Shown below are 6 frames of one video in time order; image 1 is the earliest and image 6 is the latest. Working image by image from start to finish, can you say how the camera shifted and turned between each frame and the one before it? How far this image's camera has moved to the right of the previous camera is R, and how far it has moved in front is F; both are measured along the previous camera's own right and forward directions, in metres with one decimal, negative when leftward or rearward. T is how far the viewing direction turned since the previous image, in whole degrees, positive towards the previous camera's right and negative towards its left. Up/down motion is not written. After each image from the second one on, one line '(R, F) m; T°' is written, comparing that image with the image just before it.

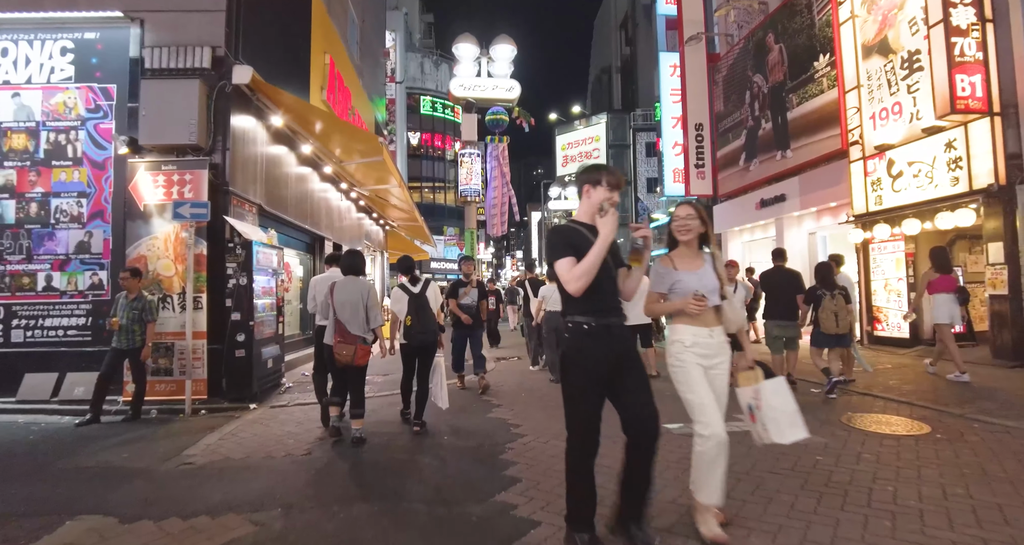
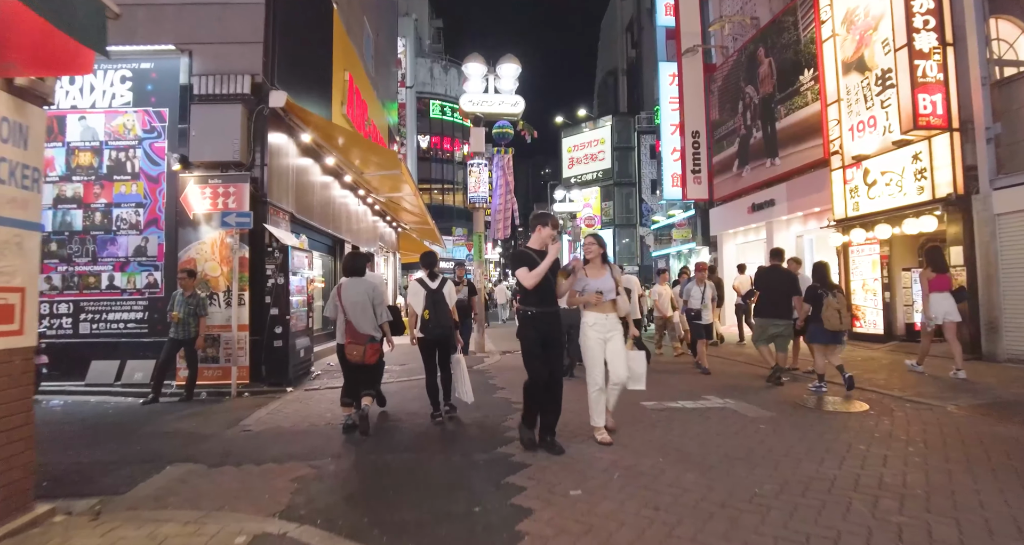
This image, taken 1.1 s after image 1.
(+0.1, -0.9) m; -1°
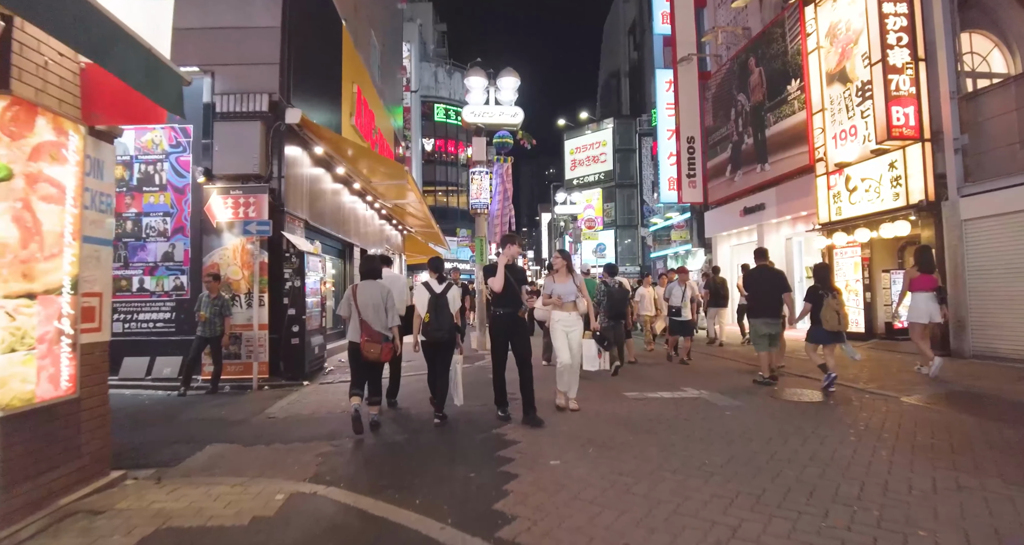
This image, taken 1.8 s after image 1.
(+0.1, -0.7) m; -1°
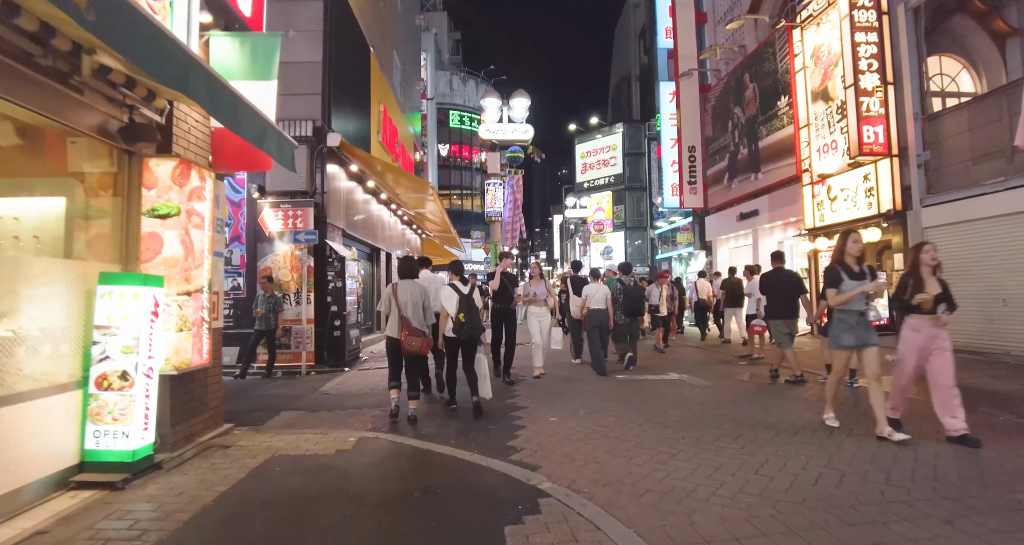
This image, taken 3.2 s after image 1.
(0.0, -1.3) m; -1°
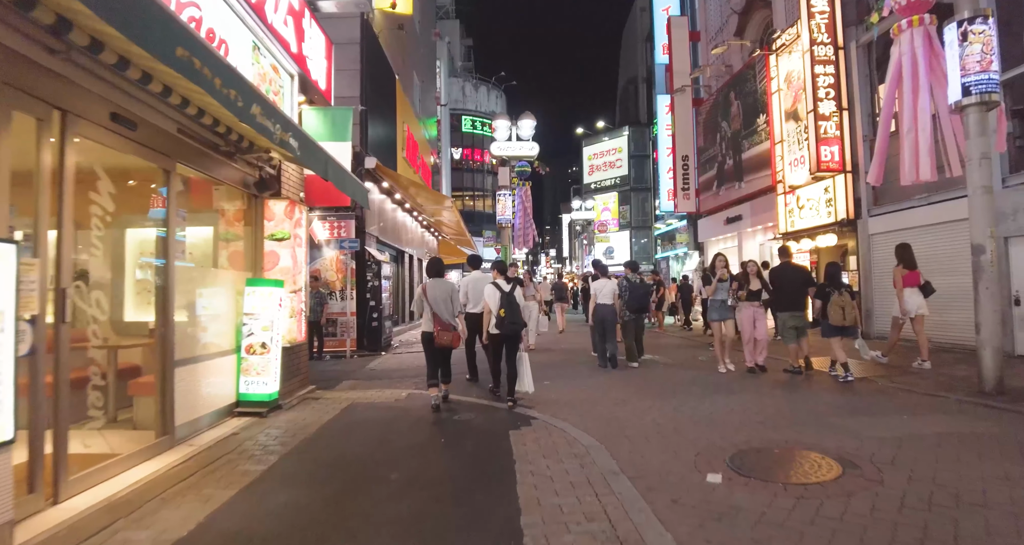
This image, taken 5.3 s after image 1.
(+0.1, -1.9) m; -1°
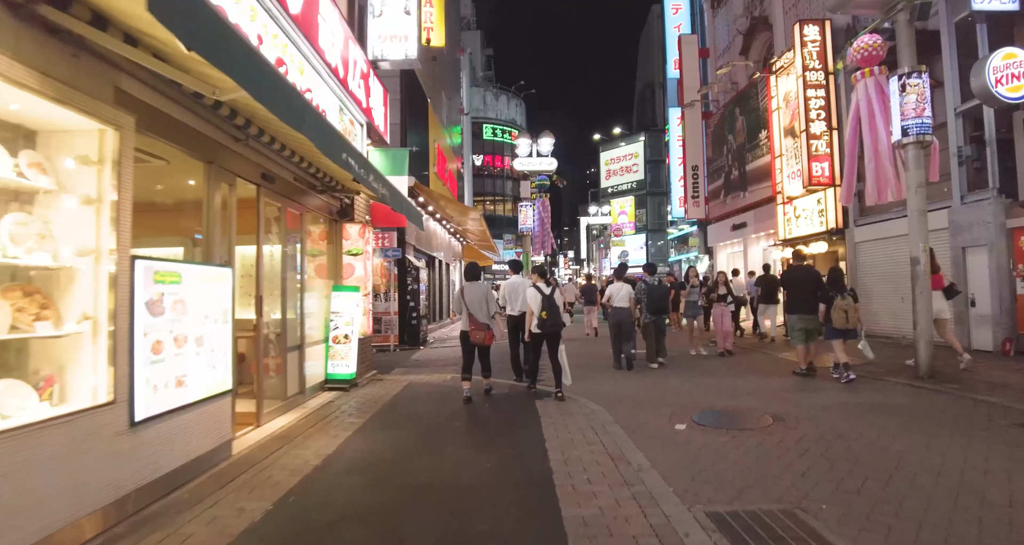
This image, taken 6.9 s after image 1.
(-0.1, -1.6) m; -2°
